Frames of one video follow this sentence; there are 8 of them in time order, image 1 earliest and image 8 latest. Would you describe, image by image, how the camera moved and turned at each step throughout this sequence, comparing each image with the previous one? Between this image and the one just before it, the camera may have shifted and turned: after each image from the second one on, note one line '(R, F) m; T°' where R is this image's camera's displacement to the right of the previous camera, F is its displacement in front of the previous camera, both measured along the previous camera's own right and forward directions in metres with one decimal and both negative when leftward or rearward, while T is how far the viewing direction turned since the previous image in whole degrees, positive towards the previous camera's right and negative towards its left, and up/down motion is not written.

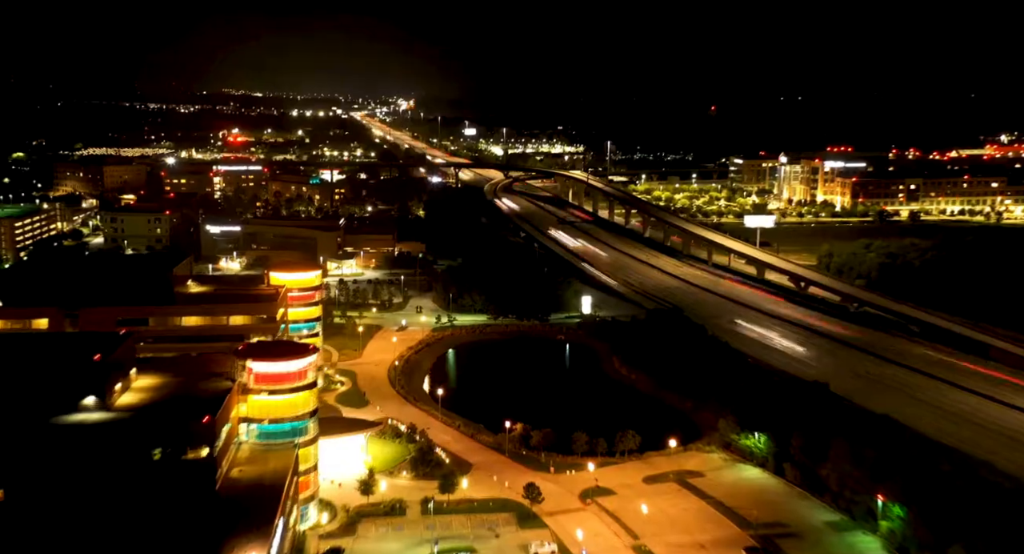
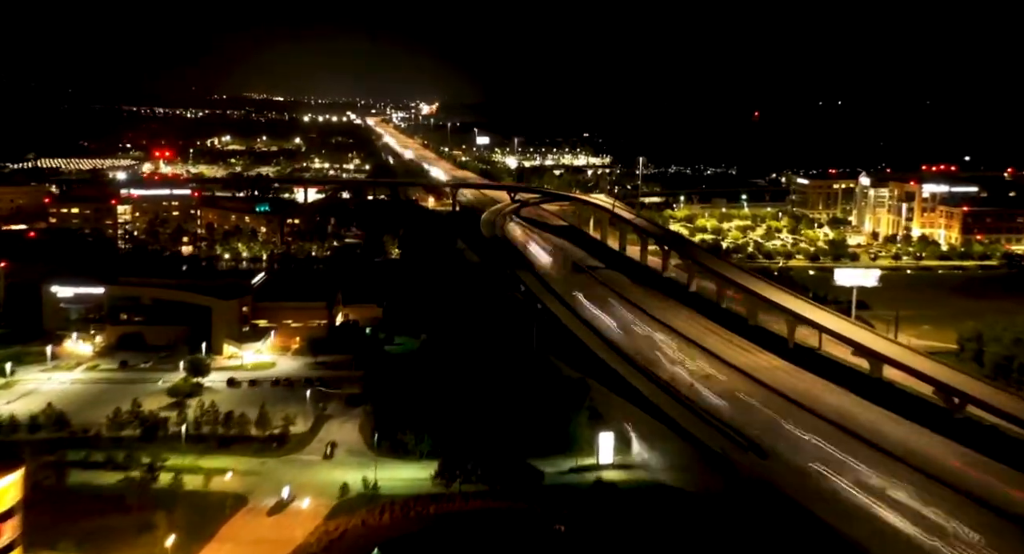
(+0.4, +4.1) m; -2°
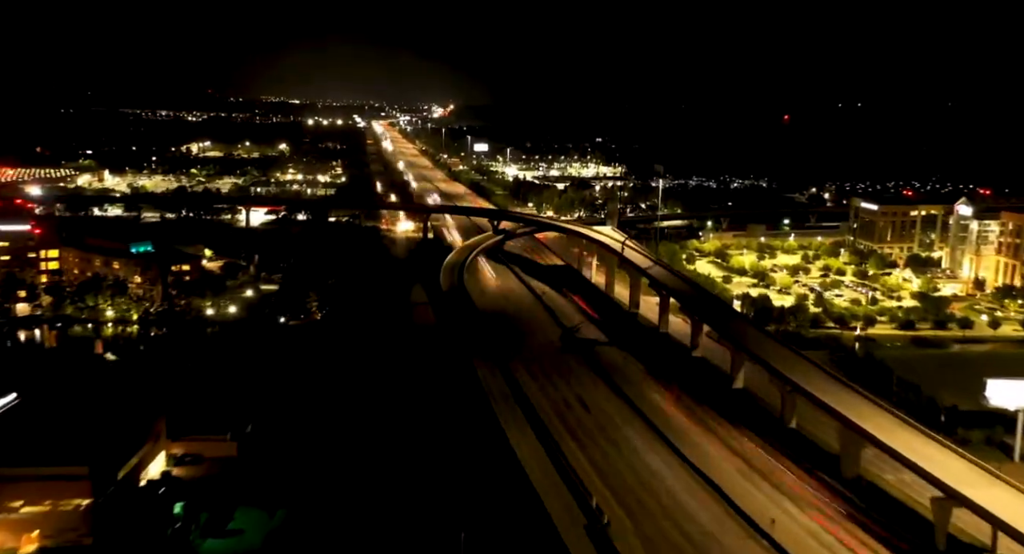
(+0.6, +4.0) m; -1°
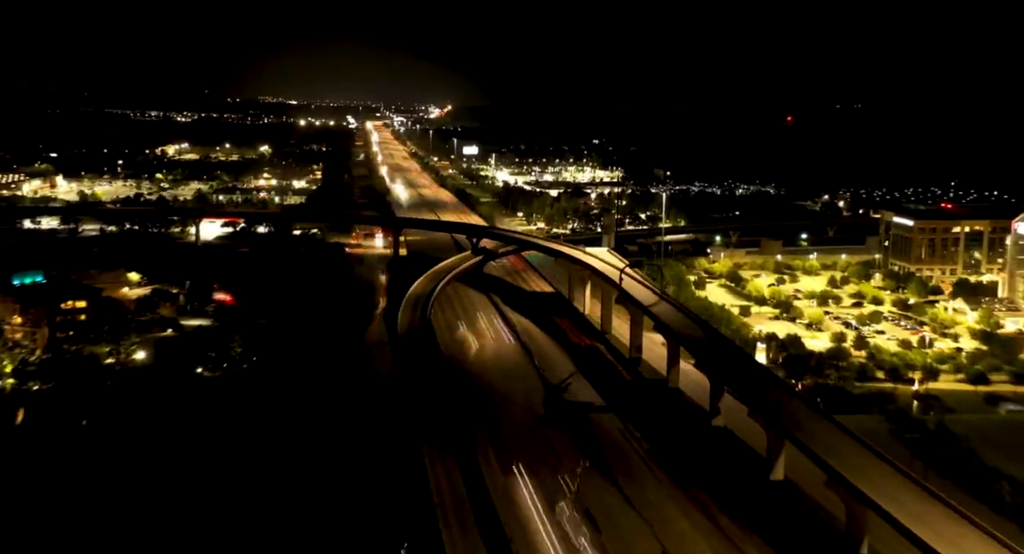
(+0.3, +2.0) m; 0°
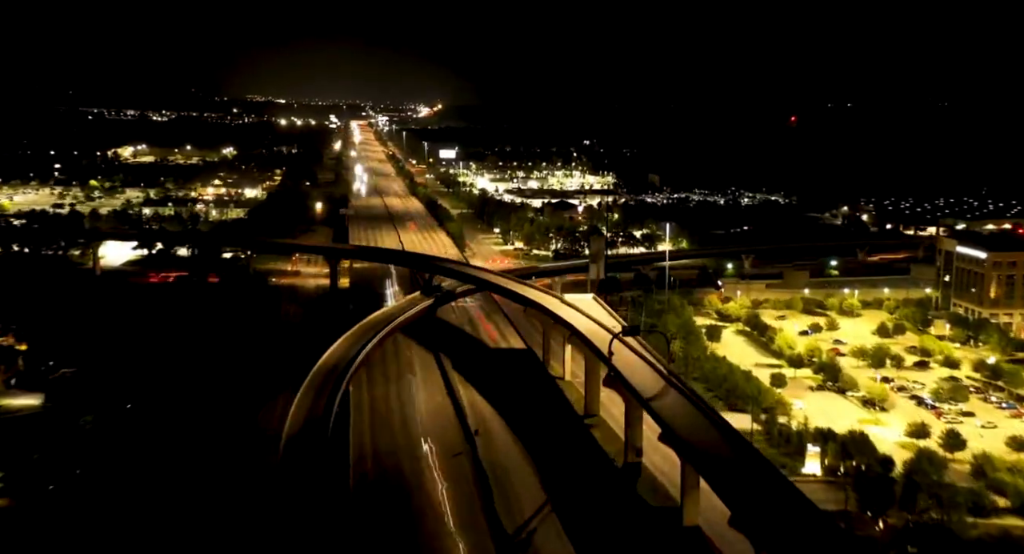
(+0.4, +2.7) m; +1°
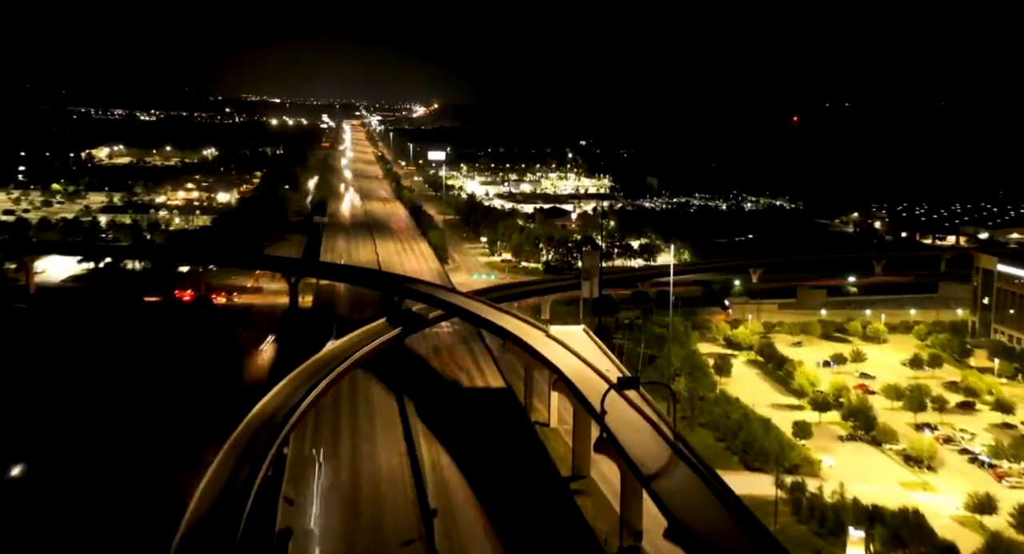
(+0.2, +1.3) m; 0°
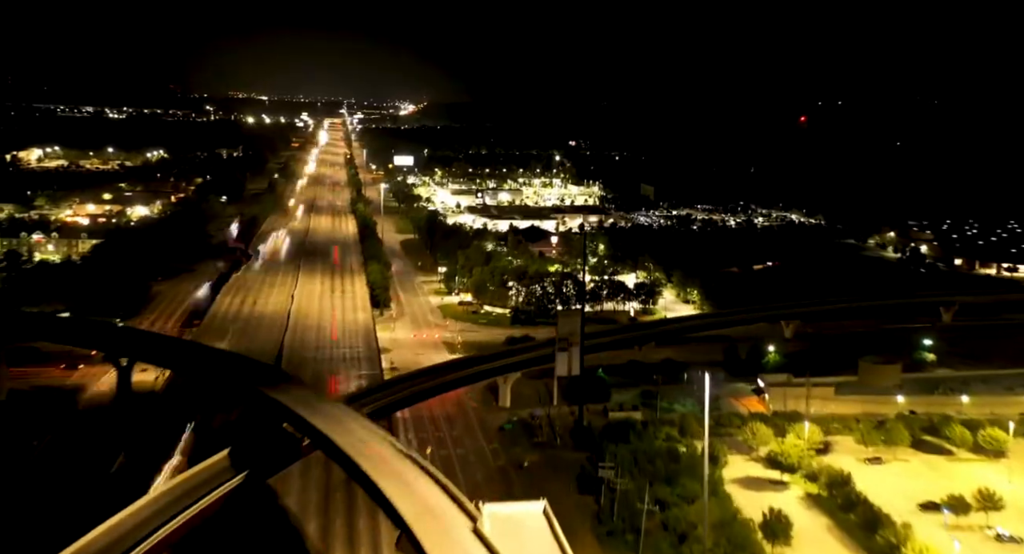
(+0.4, +3.2) m; +1°
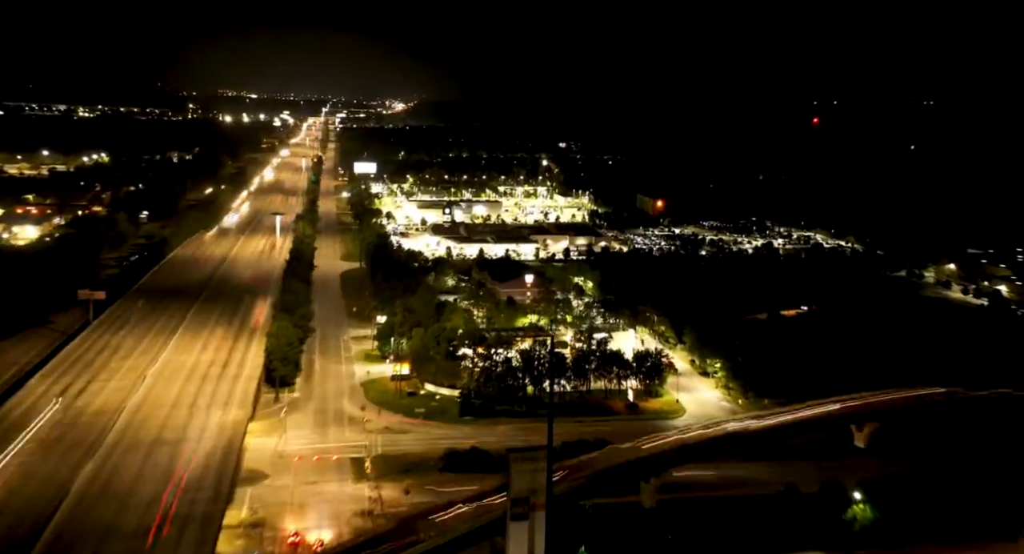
(+0.4, +3.1) m; 0°
